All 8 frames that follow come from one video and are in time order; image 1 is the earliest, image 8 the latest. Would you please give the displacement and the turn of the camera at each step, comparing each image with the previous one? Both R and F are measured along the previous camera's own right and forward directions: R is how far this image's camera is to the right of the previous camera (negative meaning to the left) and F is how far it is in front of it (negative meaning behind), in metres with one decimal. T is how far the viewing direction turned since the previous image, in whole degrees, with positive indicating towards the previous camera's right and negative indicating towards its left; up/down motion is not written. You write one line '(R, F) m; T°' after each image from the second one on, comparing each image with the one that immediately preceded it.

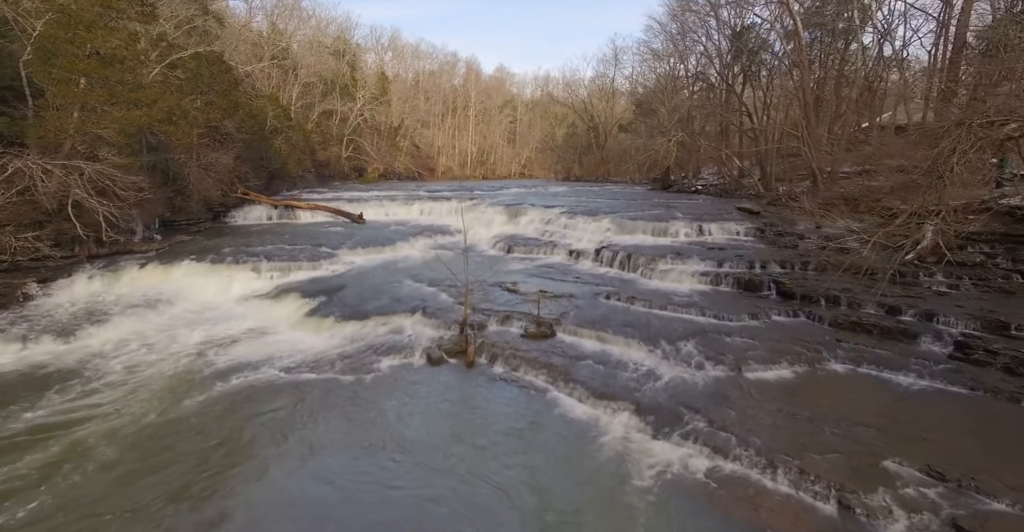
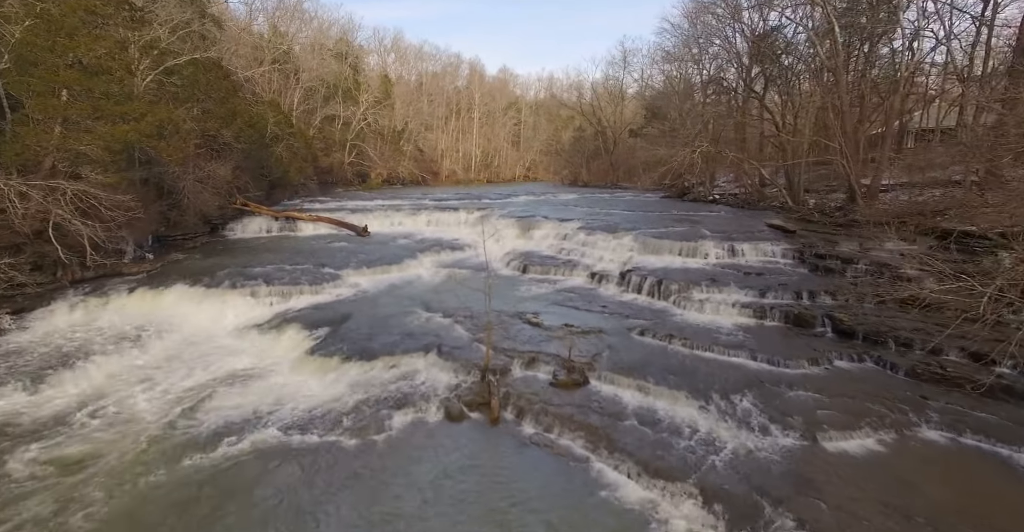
(-0.4, +1.0) m; 0°
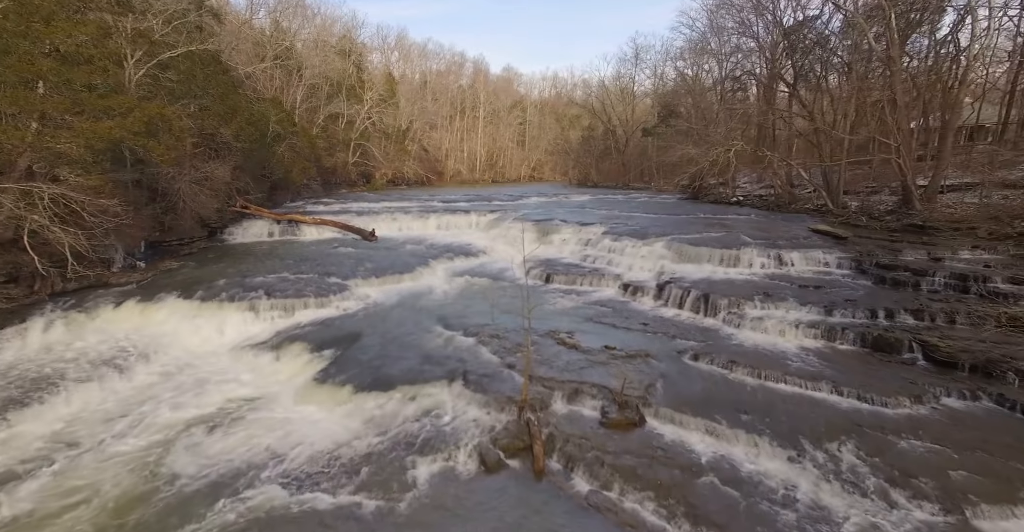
(-0.5, +1.2) m; 0°
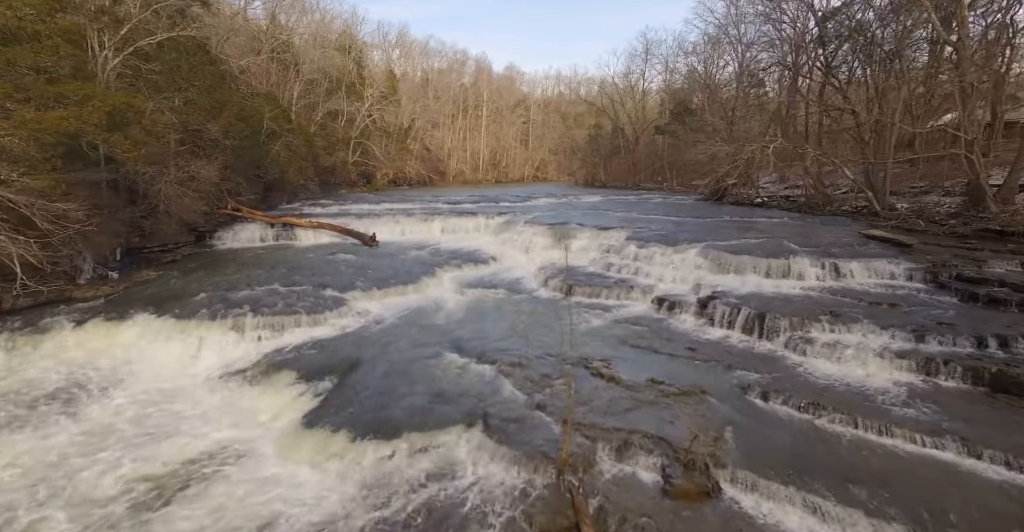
(-0.4, +1.5) m; 0°
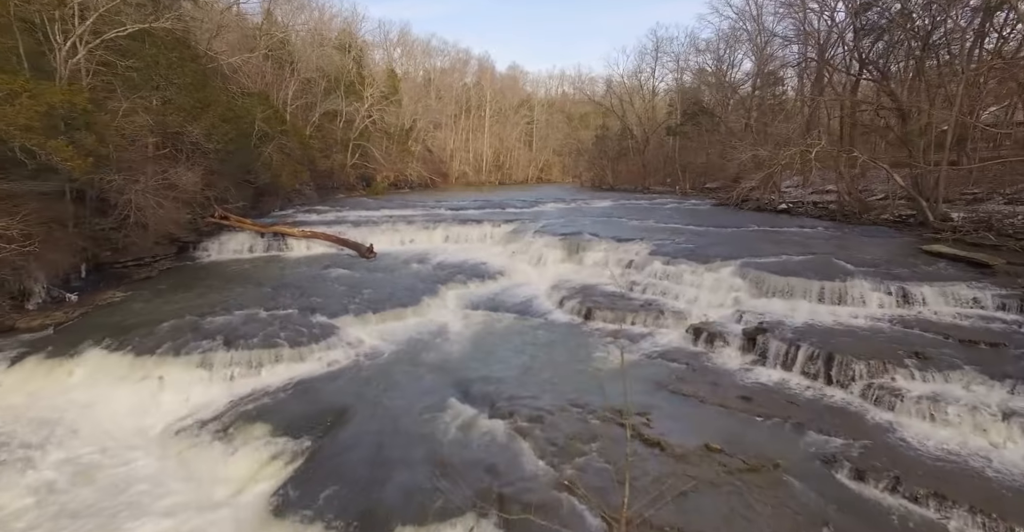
(-0.2, +1.4) m; 0°
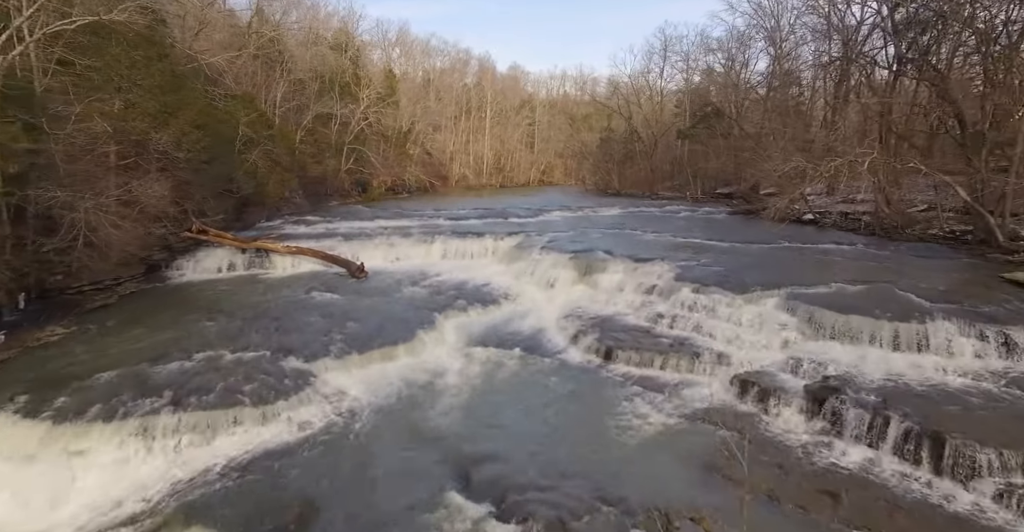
(-0.1, +1.6) m; 0°
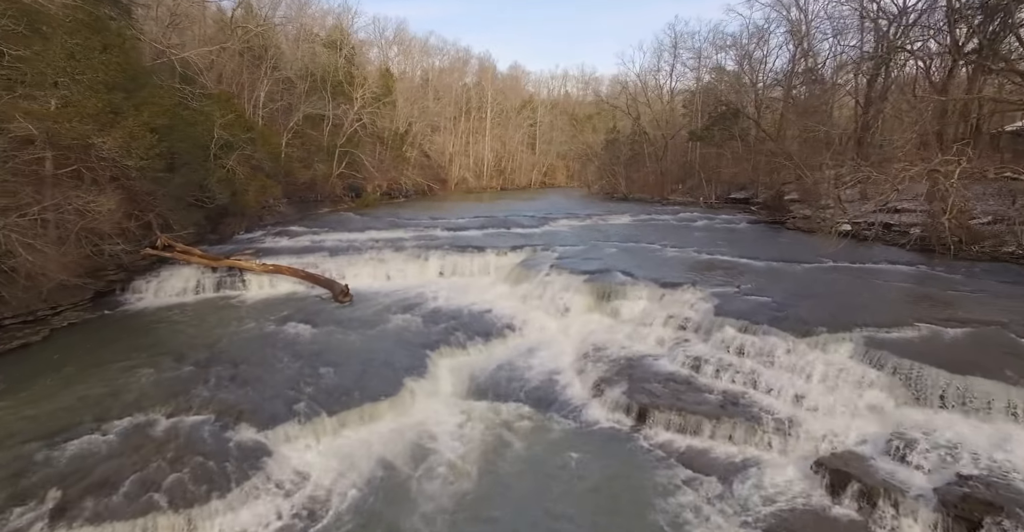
(-0.1, +1.9) m; 0°
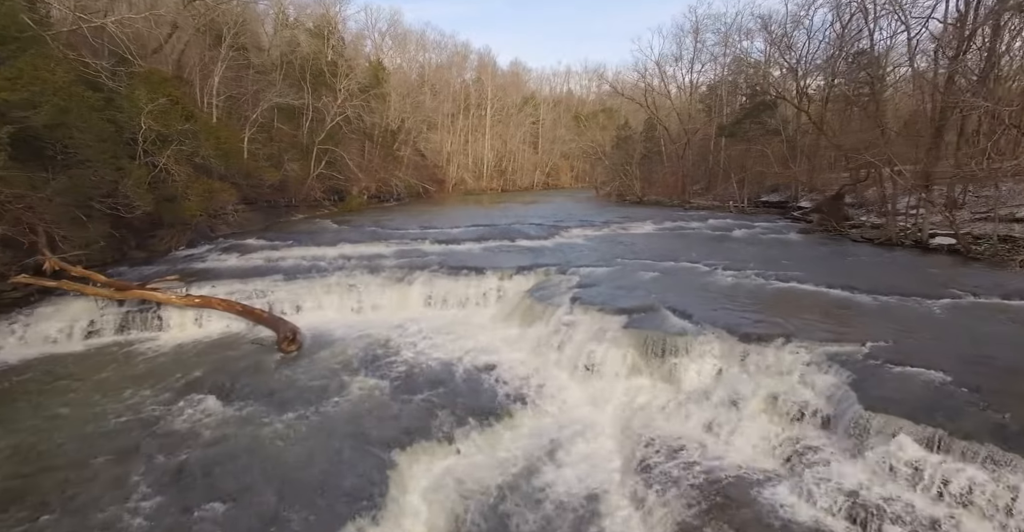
(-0.2, +3.9) m; 0°
